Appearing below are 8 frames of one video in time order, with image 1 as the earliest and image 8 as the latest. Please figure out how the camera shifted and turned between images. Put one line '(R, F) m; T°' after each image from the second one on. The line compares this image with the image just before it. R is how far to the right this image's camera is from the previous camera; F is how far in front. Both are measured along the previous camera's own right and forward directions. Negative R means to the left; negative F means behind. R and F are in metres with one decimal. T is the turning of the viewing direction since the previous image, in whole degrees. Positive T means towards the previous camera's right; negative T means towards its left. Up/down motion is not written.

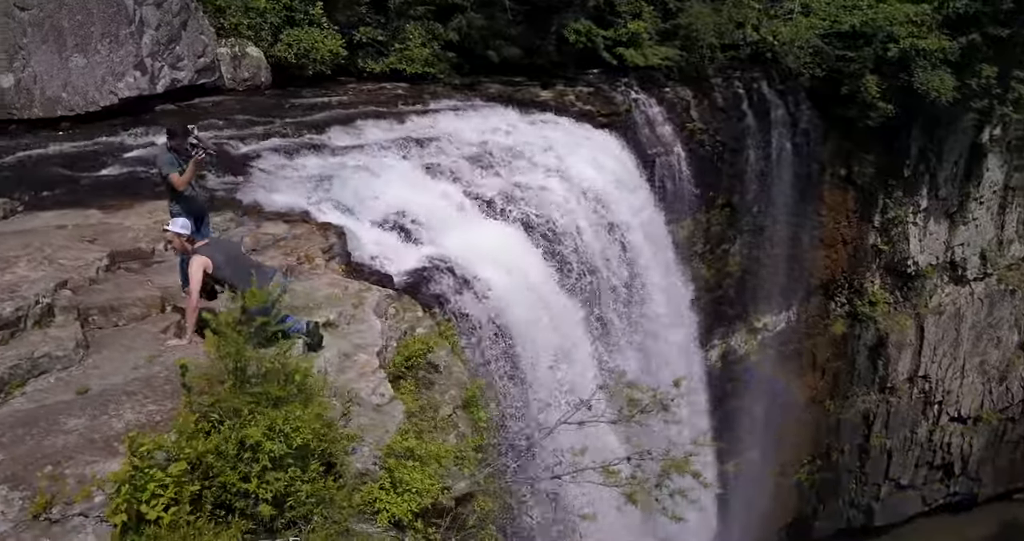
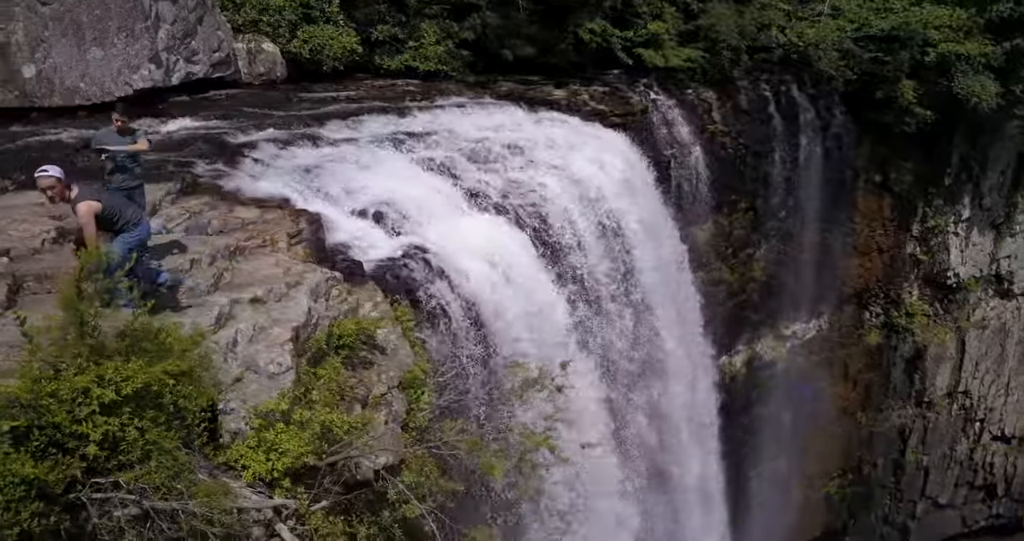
(+0.7, -0.1) m; -4°
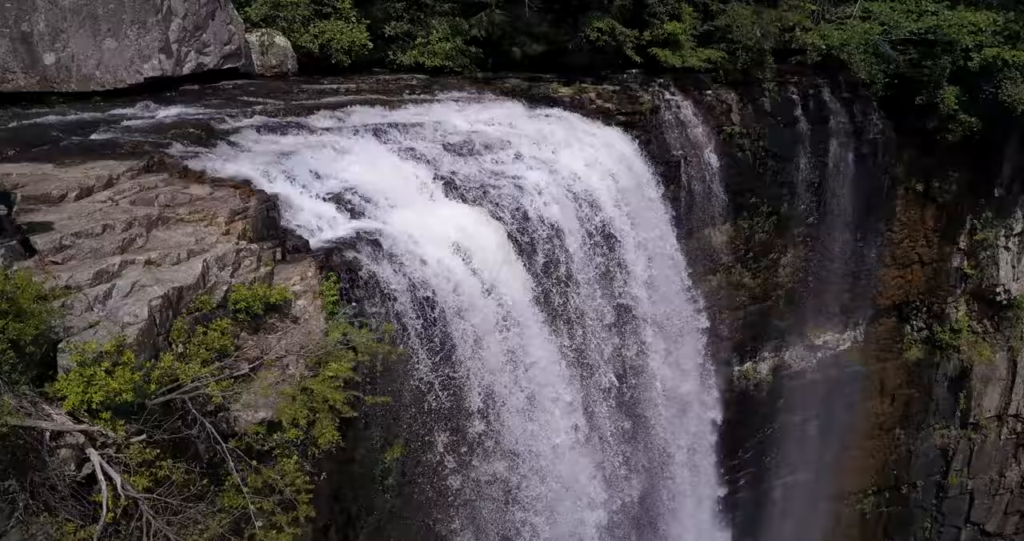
(+1.1, -0.2) m; -6°
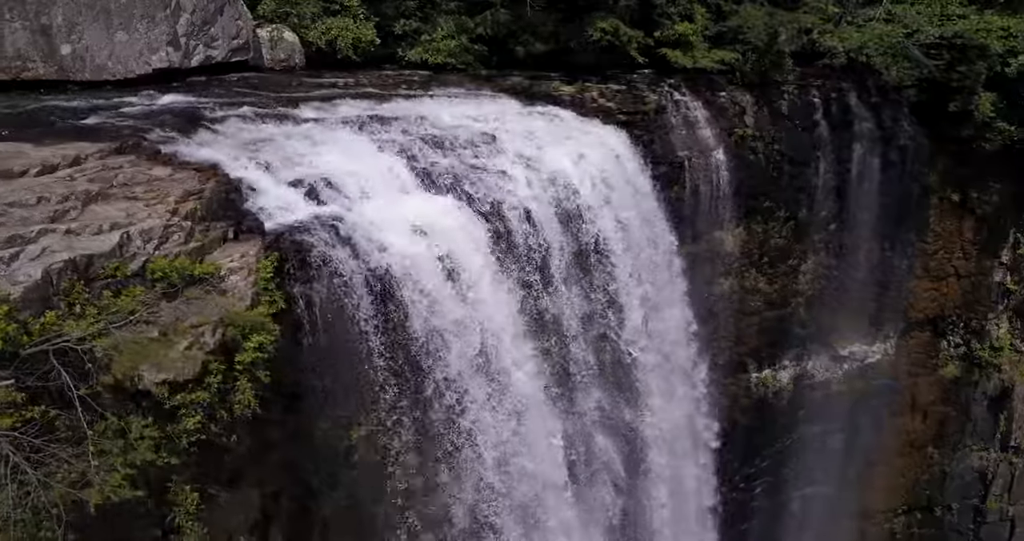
(+1.1, -0.1) m; -6°
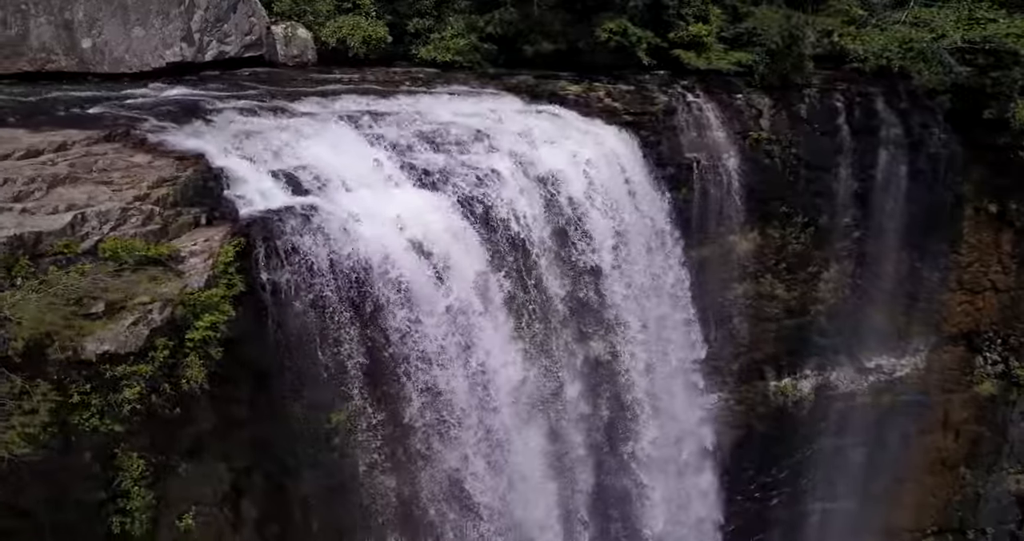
(+0.9, -0.1) m; -5°
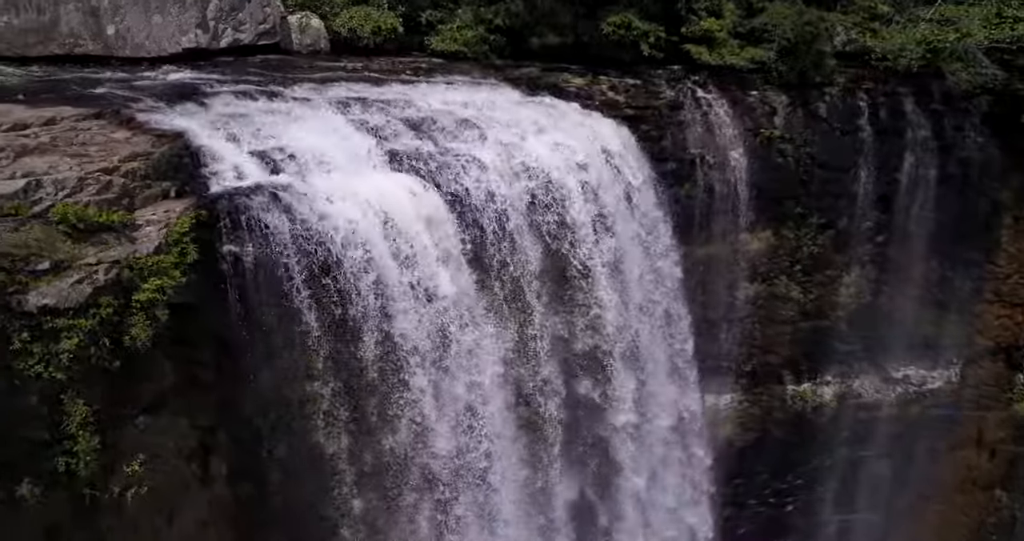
(+1.3, -0.1) m; -7°
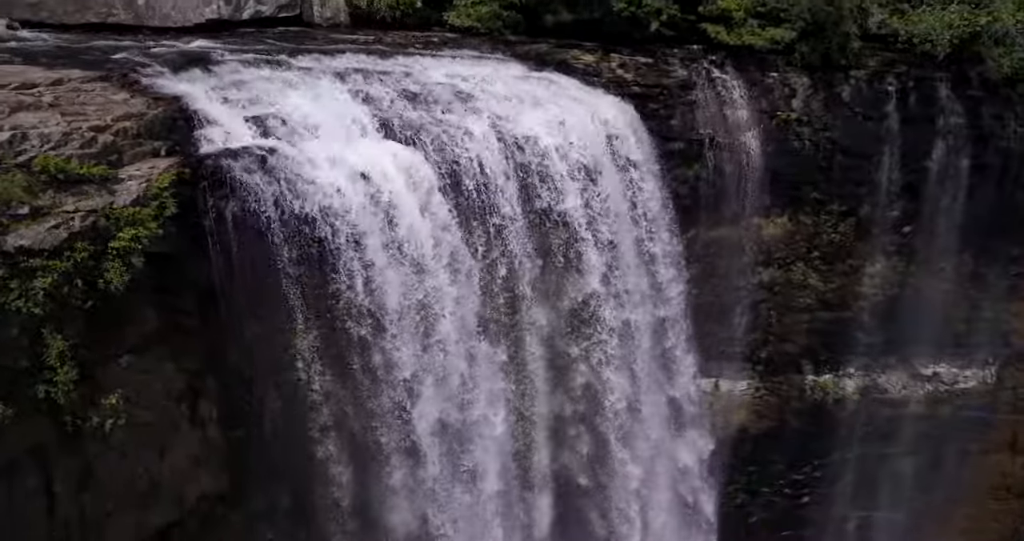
(+1.2, -0.2) m; -7°
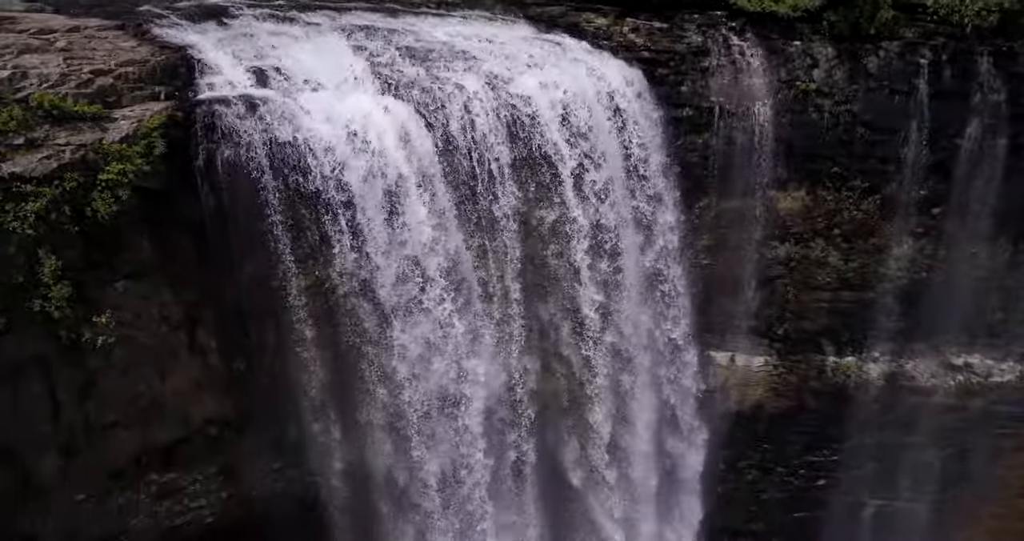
(+1.5, -0.2) m; -8°
